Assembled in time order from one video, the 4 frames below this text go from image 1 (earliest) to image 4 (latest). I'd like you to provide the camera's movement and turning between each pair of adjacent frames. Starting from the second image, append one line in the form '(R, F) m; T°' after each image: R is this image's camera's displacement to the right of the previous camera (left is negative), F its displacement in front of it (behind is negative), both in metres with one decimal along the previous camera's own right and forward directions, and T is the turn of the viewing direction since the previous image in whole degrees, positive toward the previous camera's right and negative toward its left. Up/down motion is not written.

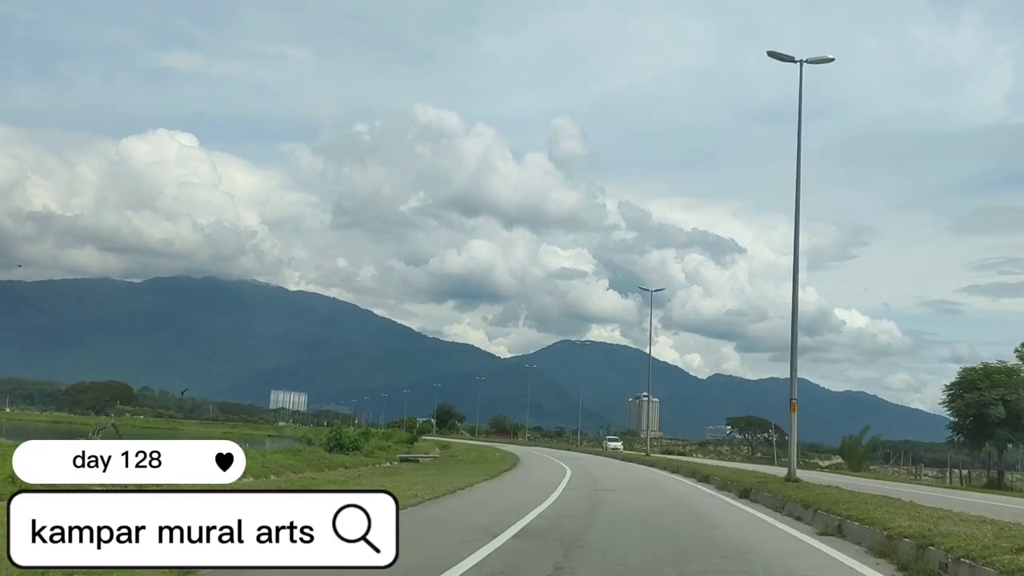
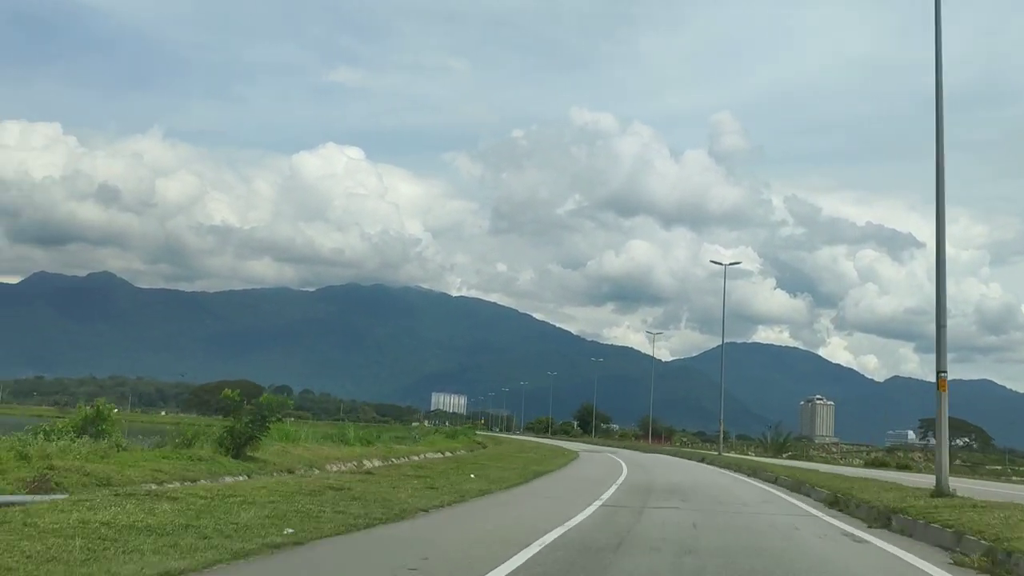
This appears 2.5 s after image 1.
(+1.0, +7.1) m; -9°
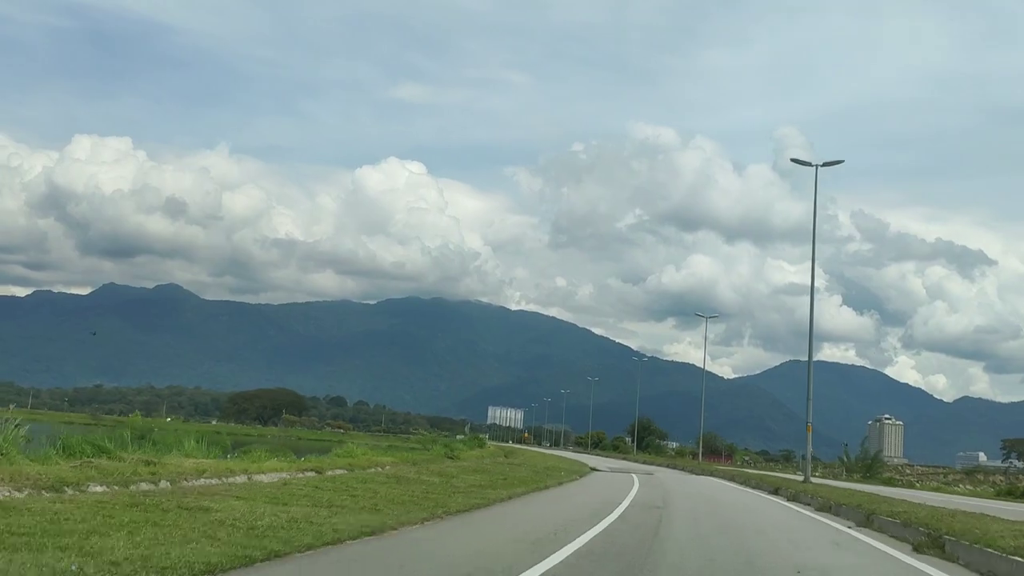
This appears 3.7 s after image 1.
(+0.9, +2.3) m; -3°
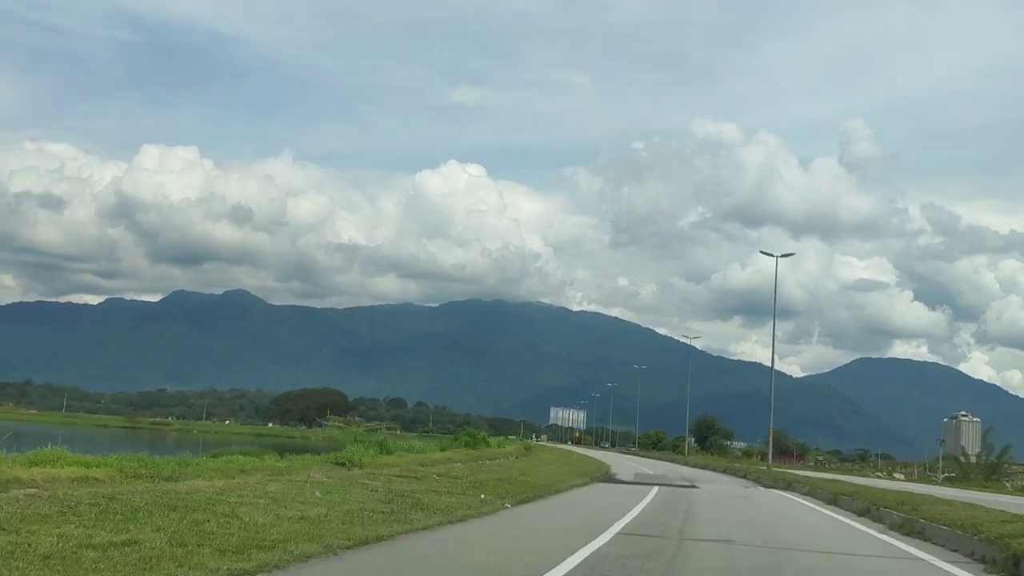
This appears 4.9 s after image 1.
(+1.0, +1.3) m; -4°
